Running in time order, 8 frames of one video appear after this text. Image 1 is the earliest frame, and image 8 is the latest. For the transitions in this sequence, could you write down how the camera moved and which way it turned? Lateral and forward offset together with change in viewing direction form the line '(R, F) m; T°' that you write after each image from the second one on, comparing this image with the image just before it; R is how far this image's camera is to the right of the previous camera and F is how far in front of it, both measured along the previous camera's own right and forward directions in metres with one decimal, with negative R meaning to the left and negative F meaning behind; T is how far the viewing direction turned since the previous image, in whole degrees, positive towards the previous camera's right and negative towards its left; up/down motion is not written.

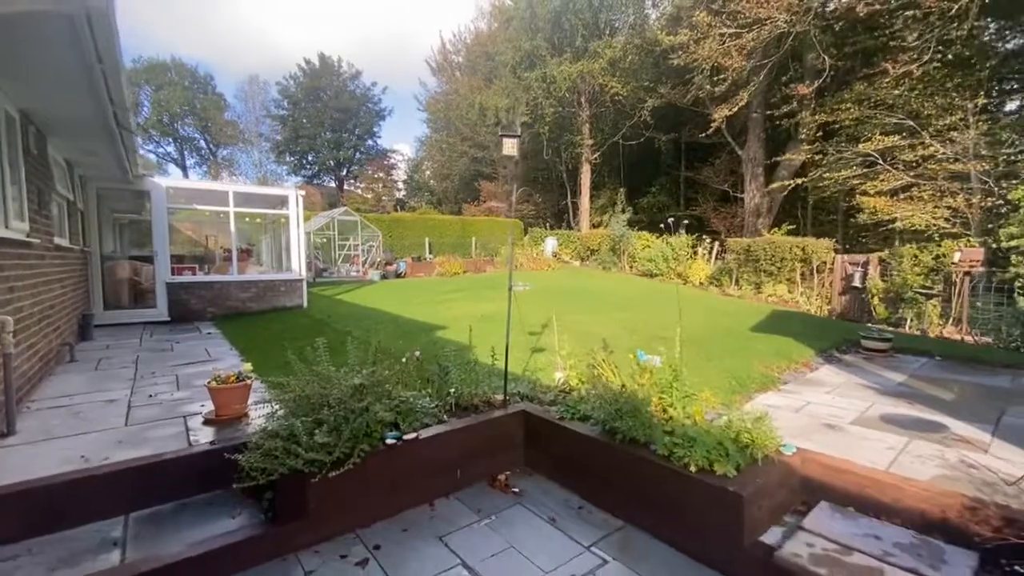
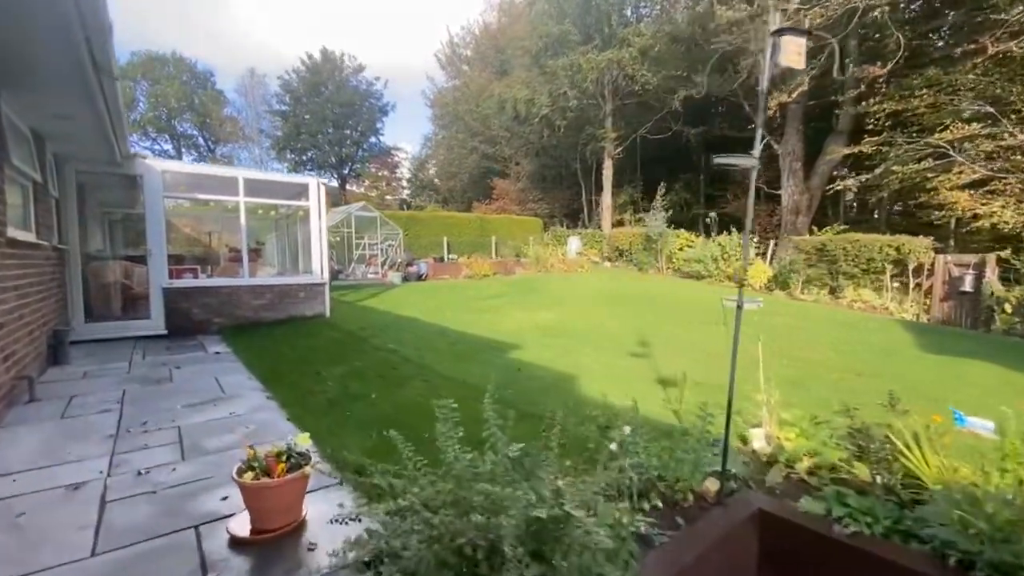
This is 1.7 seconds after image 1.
(-1.2, +1.6) m; 0°
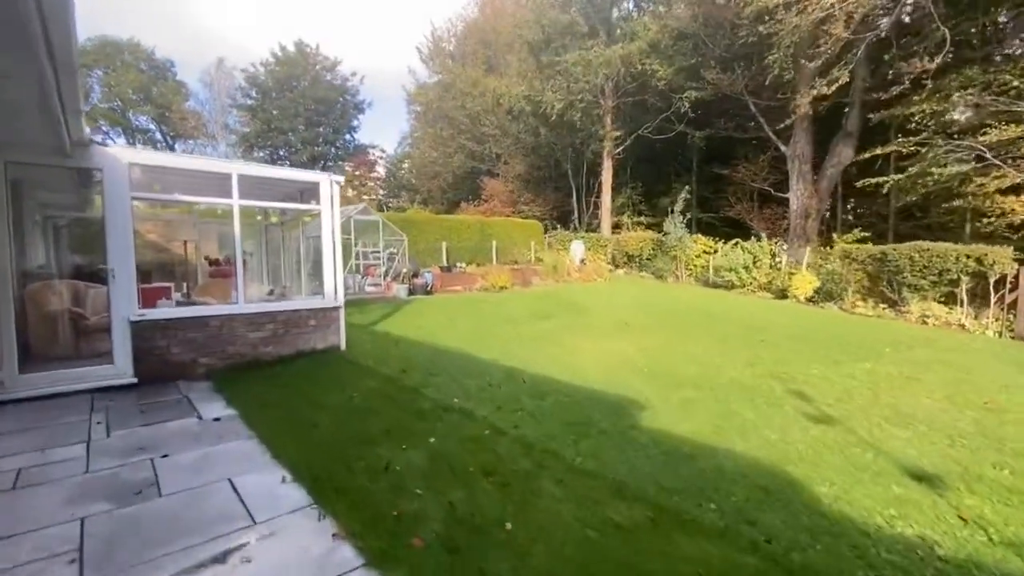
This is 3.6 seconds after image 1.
(-1.4, +1.6) m; +4°
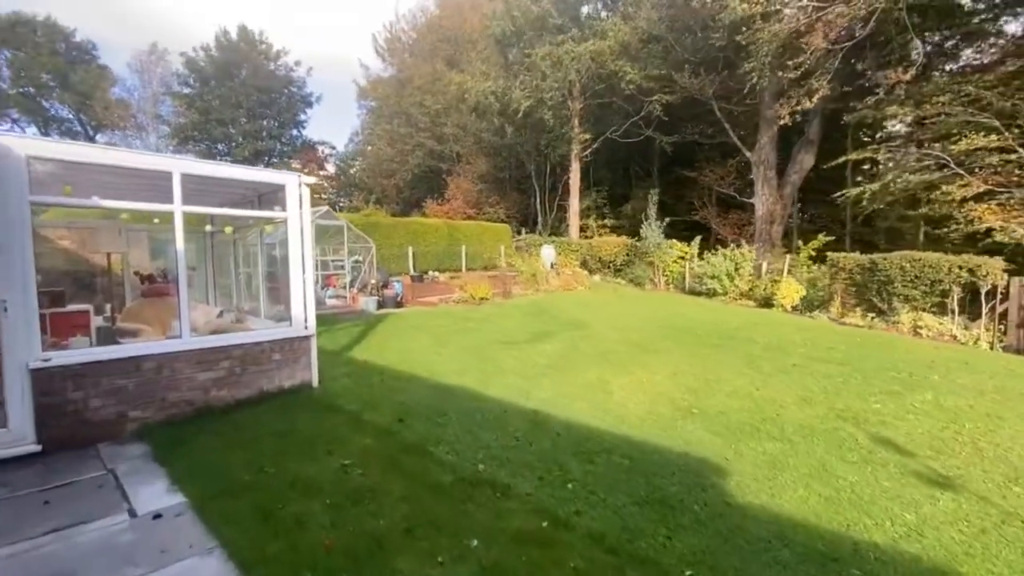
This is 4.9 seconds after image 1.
(-0.7, +1.0) m; +6°
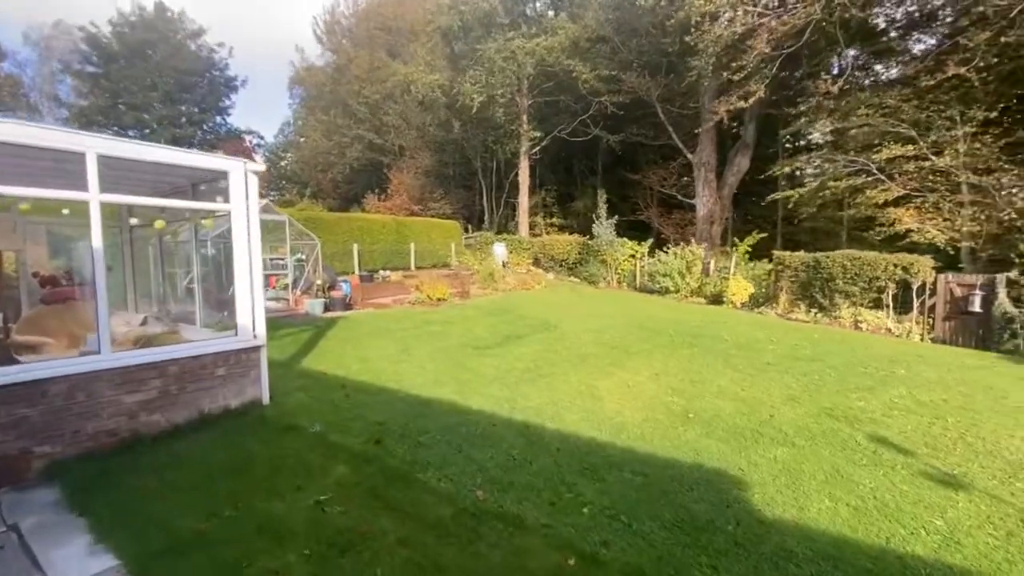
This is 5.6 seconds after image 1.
(-0.4, +0.4) m; +7°
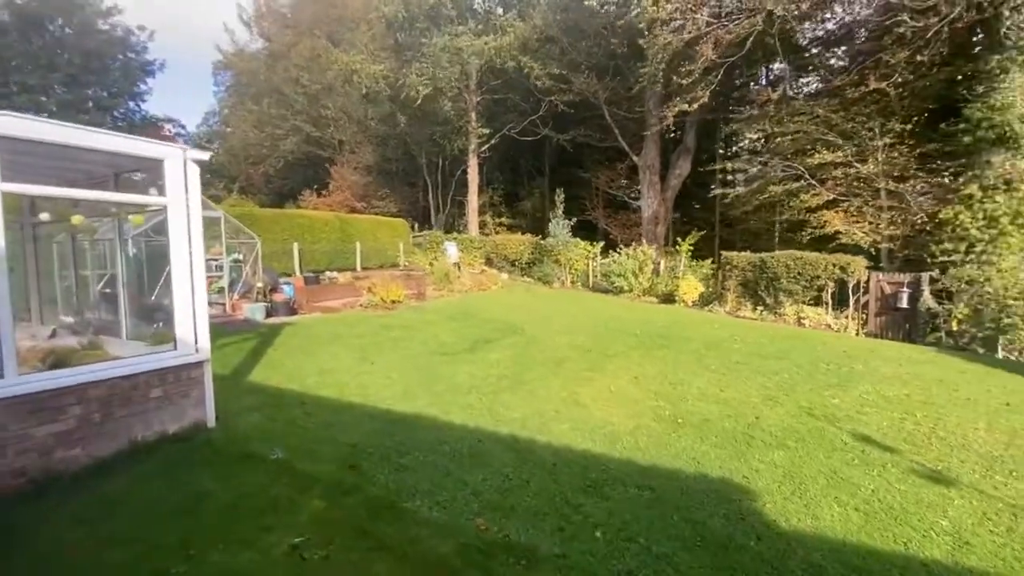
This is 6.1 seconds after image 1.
(-0.4, +0.3) m; +7°
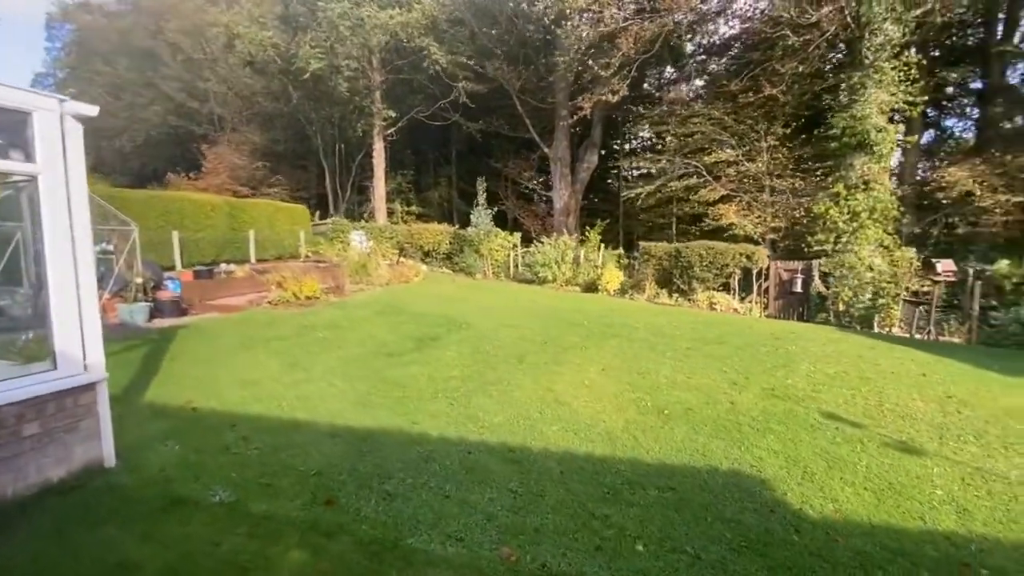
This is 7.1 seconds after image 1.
(-0.7, +0.5) m; +12°
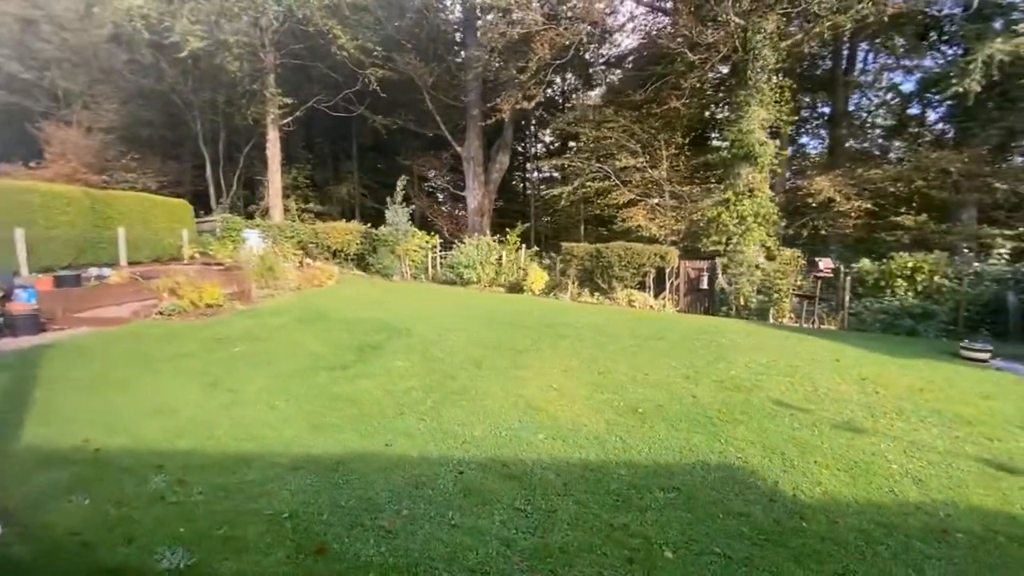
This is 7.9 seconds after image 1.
(-0.7, +0.3) m; +12°
